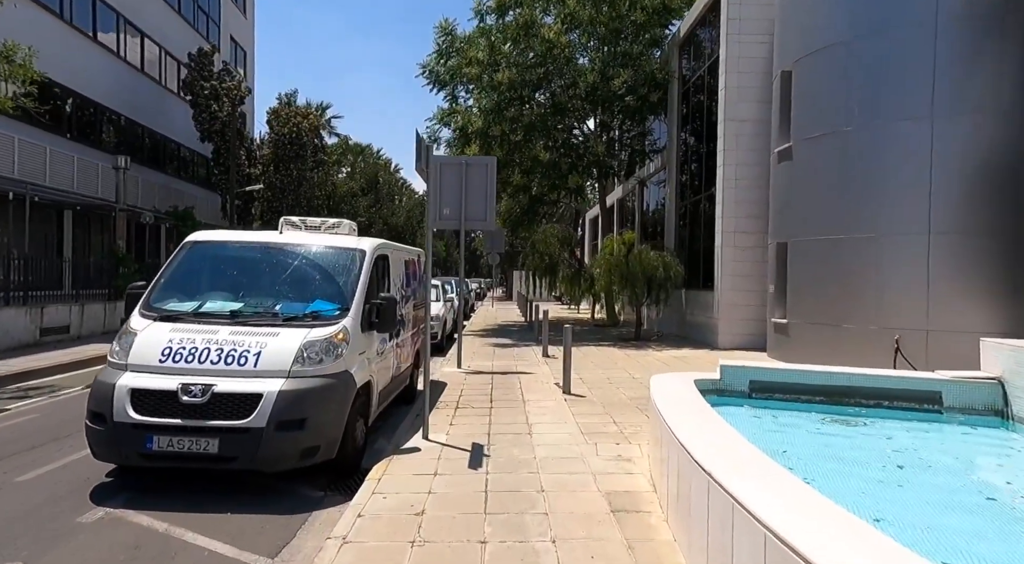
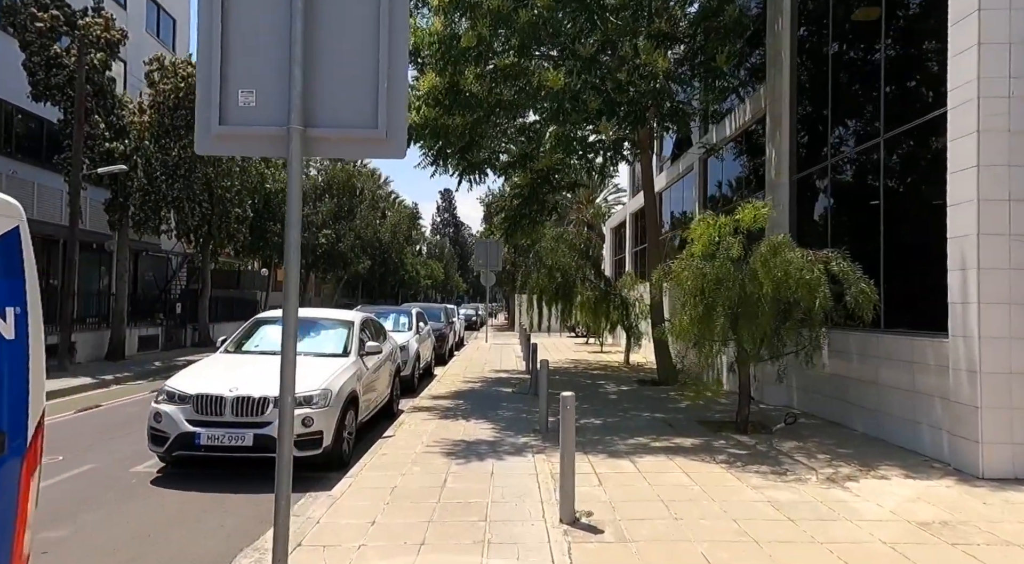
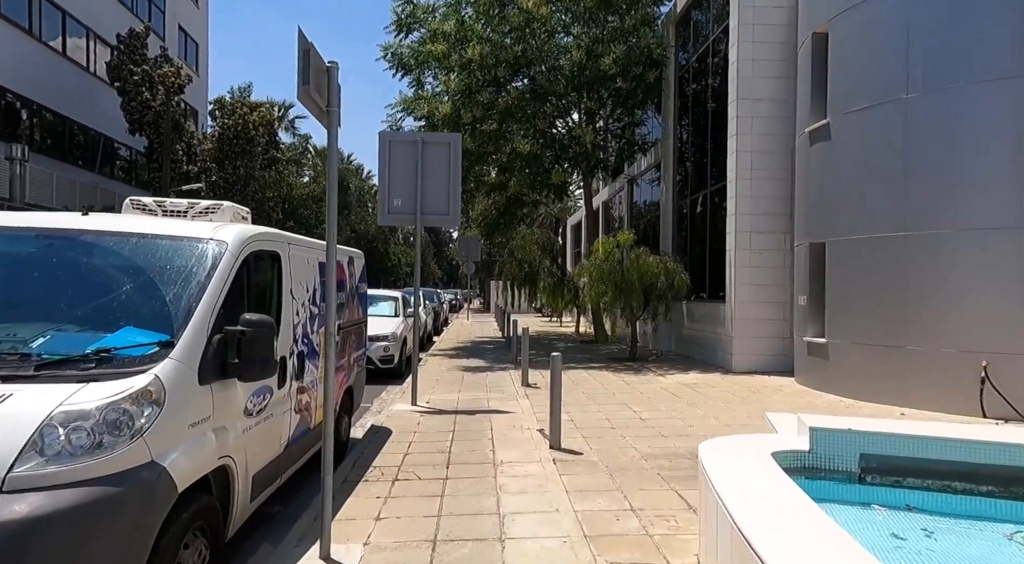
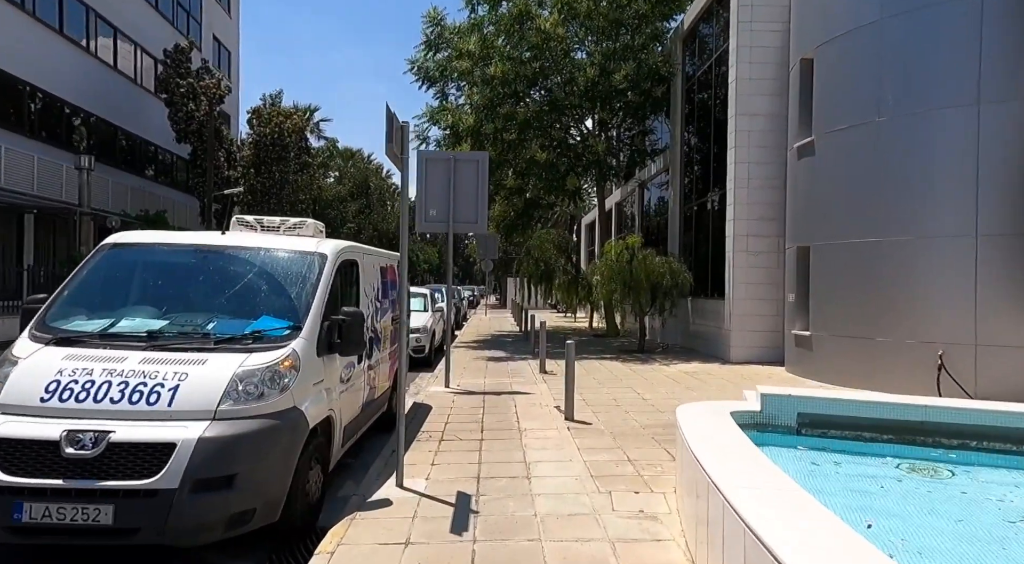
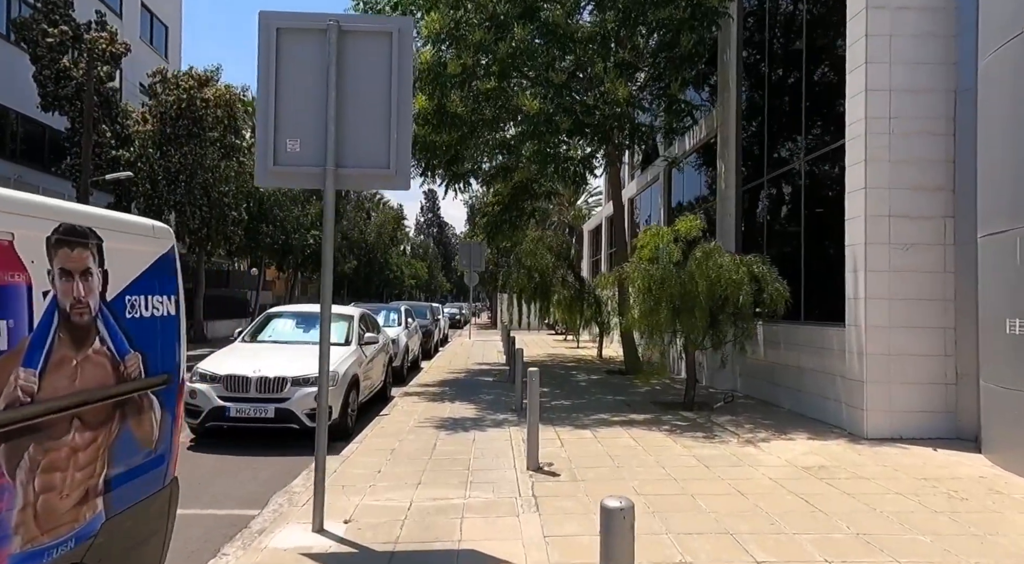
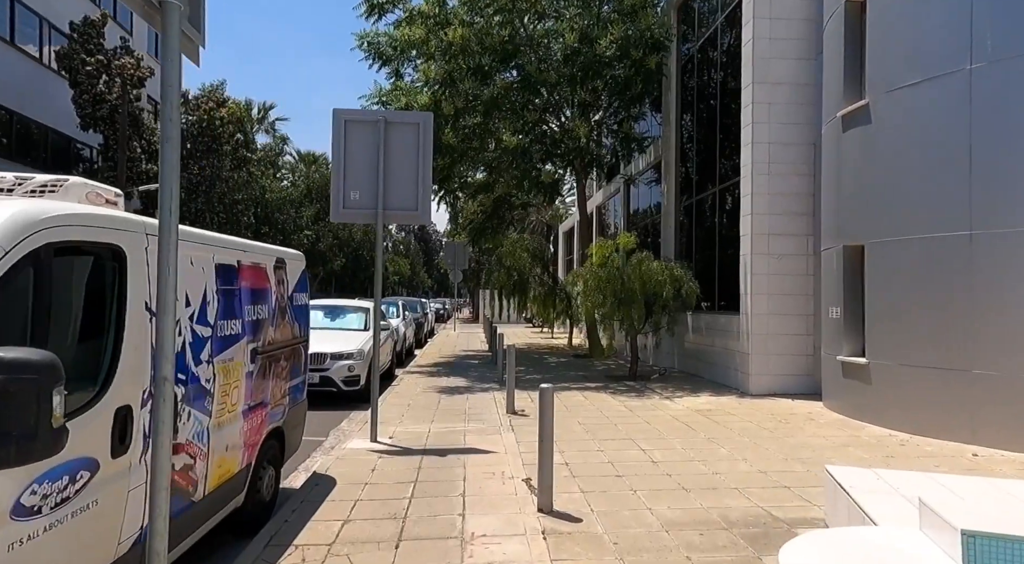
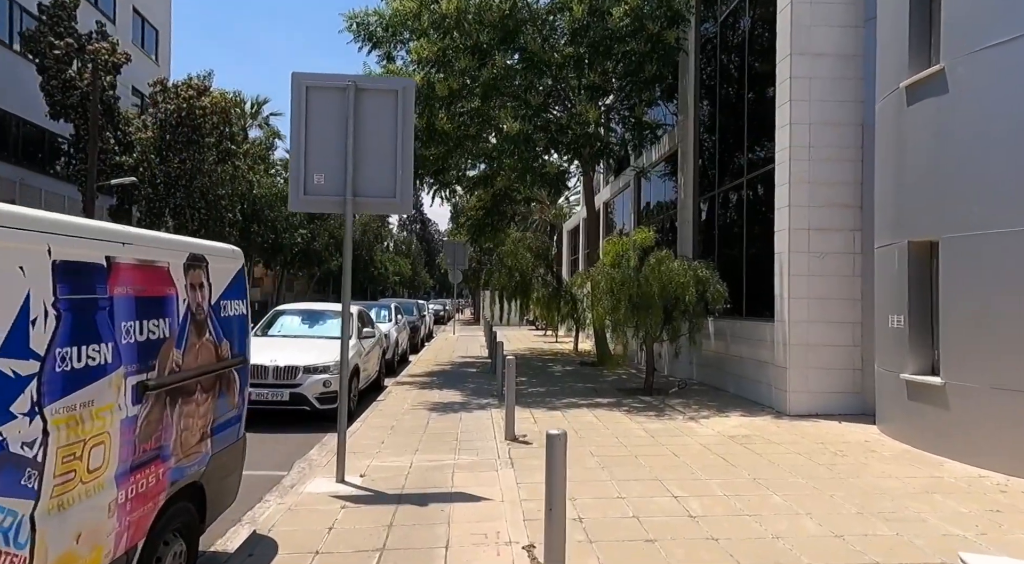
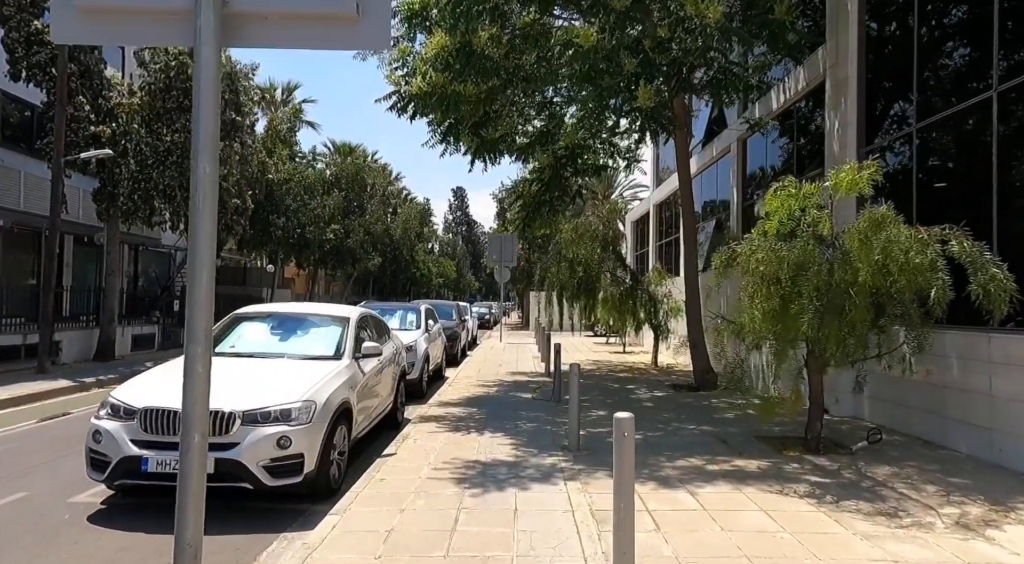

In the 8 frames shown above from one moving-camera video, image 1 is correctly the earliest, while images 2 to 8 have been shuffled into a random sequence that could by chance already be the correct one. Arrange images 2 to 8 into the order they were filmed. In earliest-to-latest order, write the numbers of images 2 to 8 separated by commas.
4, 3, 6, 7, 5, 2, 8
